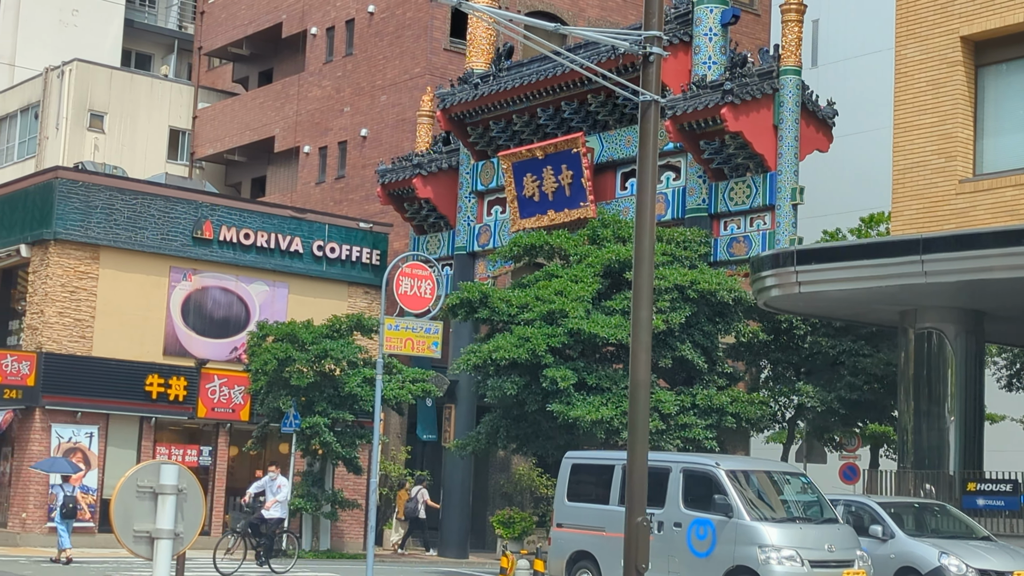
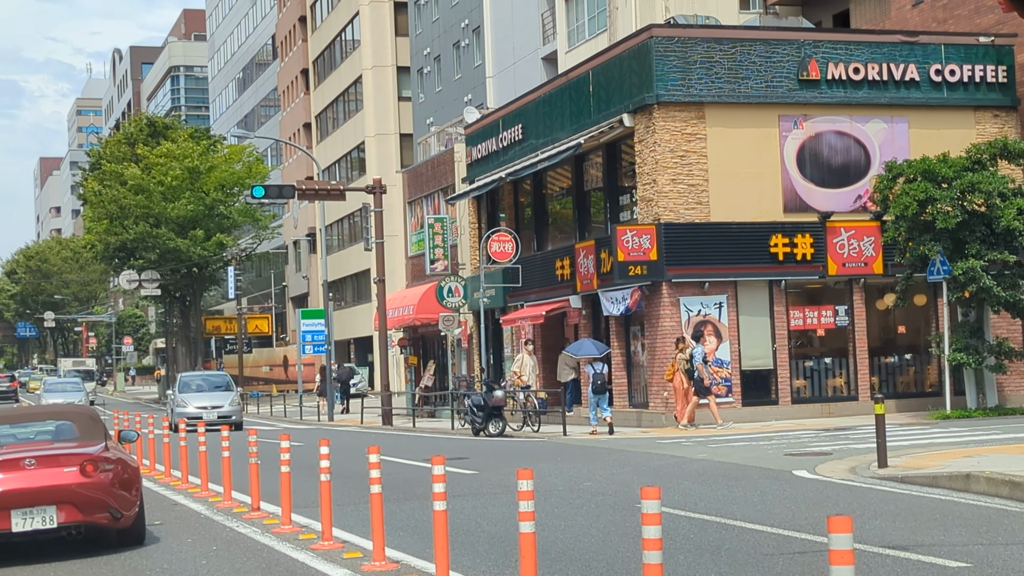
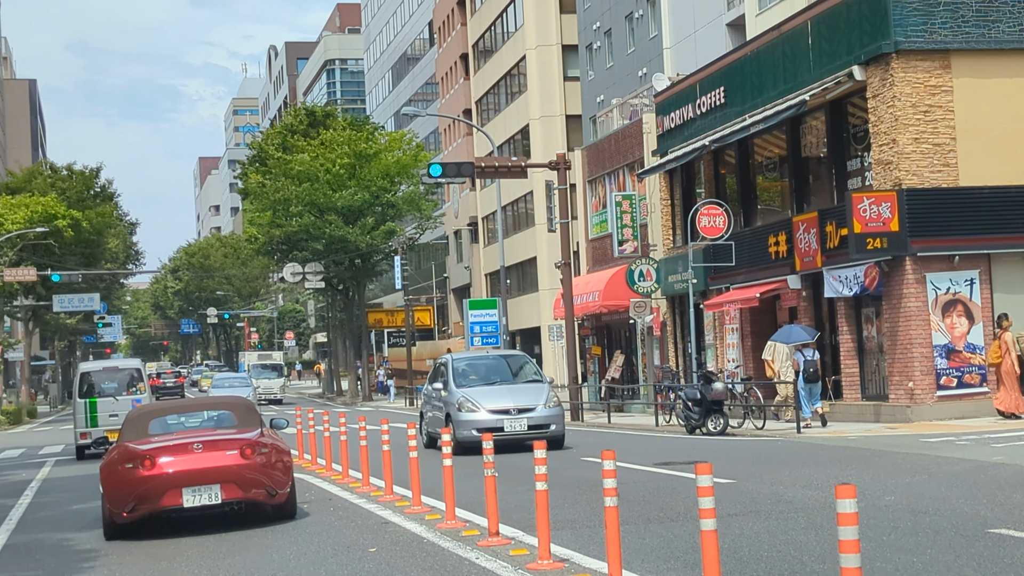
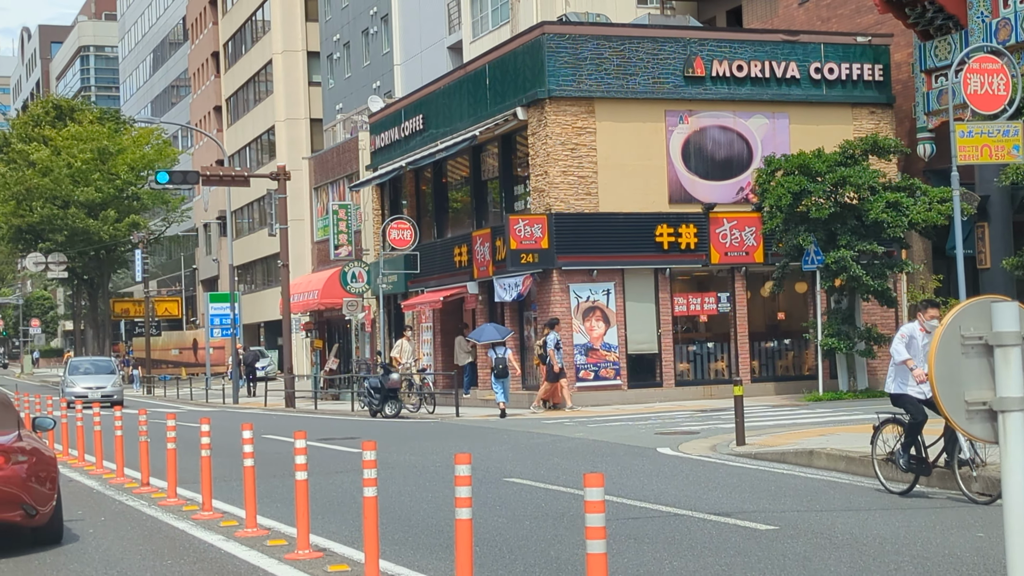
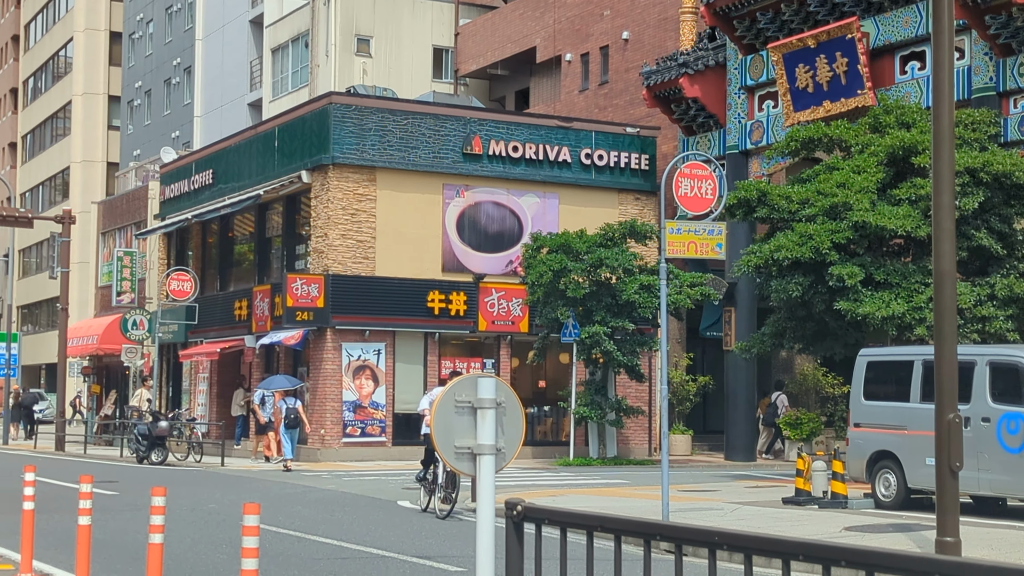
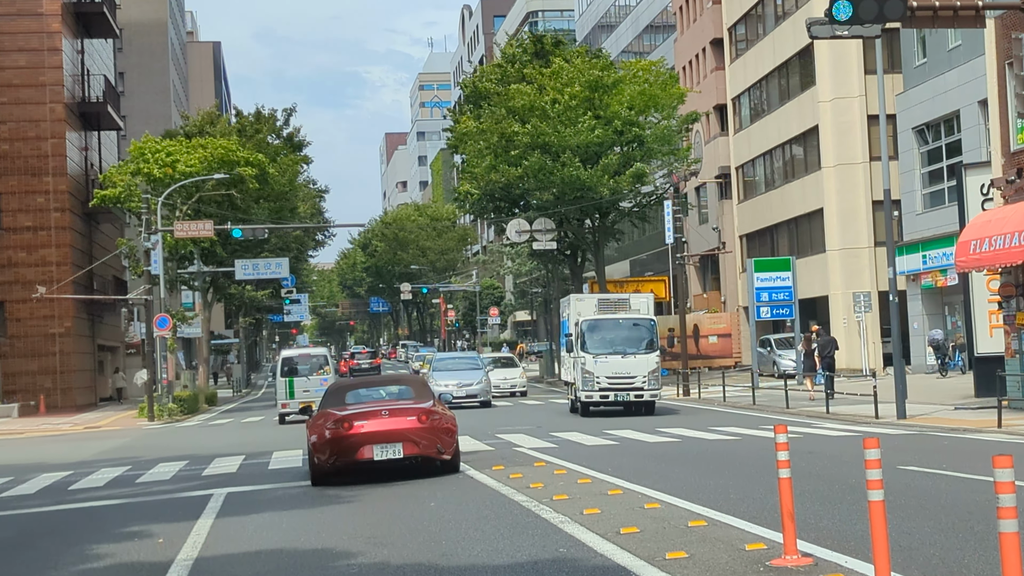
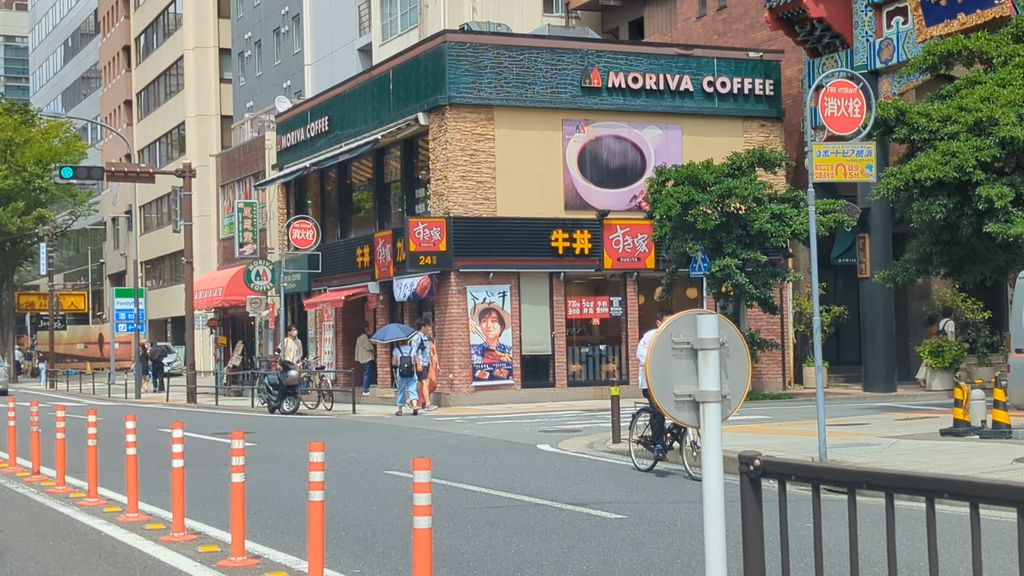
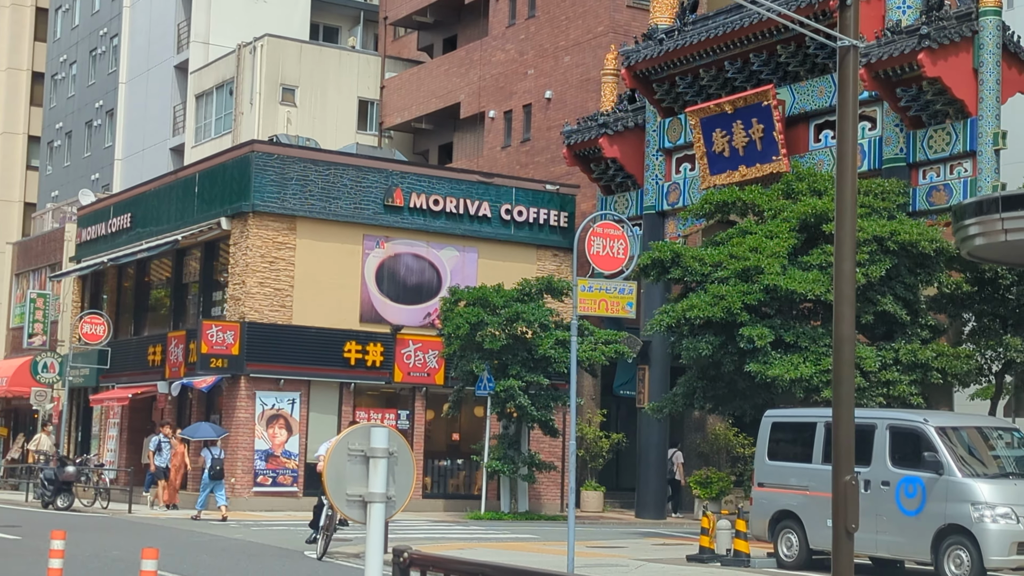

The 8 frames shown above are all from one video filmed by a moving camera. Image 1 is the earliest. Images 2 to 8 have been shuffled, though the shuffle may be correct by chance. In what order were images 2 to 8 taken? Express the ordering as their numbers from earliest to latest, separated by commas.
8, 5, 7, 4, 2, 3, 6
